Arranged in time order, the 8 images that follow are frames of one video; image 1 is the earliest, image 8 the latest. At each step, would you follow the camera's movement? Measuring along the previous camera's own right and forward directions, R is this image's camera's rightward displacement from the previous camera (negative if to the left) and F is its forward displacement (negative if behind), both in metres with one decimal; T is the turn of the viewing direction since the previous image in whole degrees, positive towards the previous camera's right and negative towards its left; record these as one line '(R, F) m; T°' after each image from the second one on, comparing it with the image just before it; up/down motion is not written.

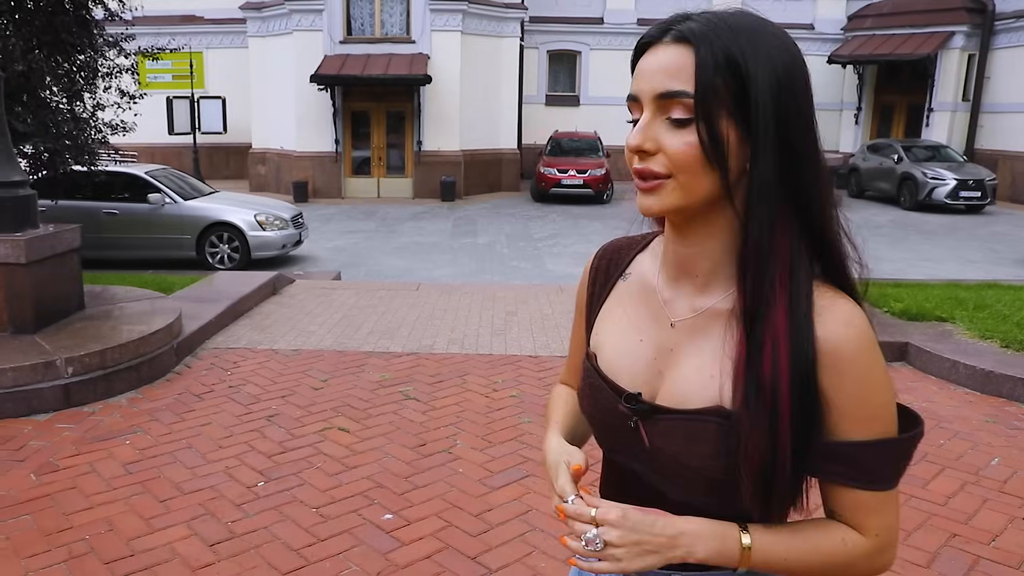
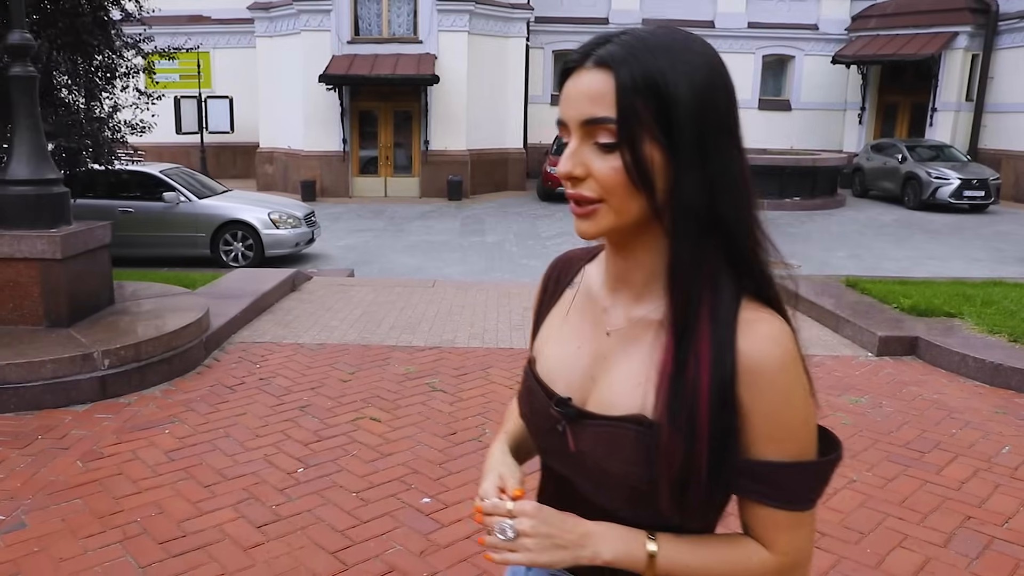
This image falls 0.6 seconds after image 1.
(-0.1, -0.2) m; 0°
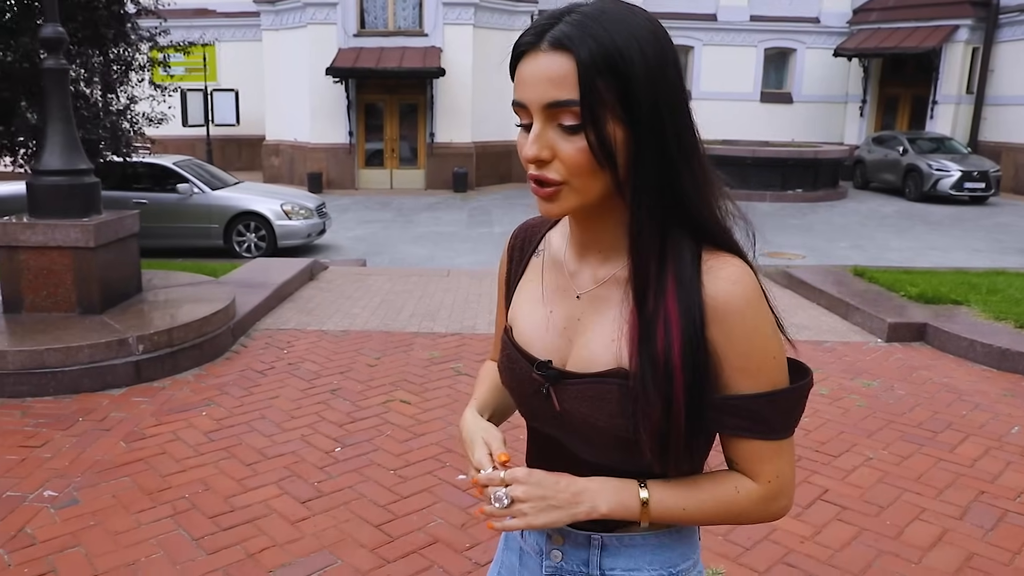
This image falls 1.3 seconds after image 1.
(-0.2, -0.2) m; 0°
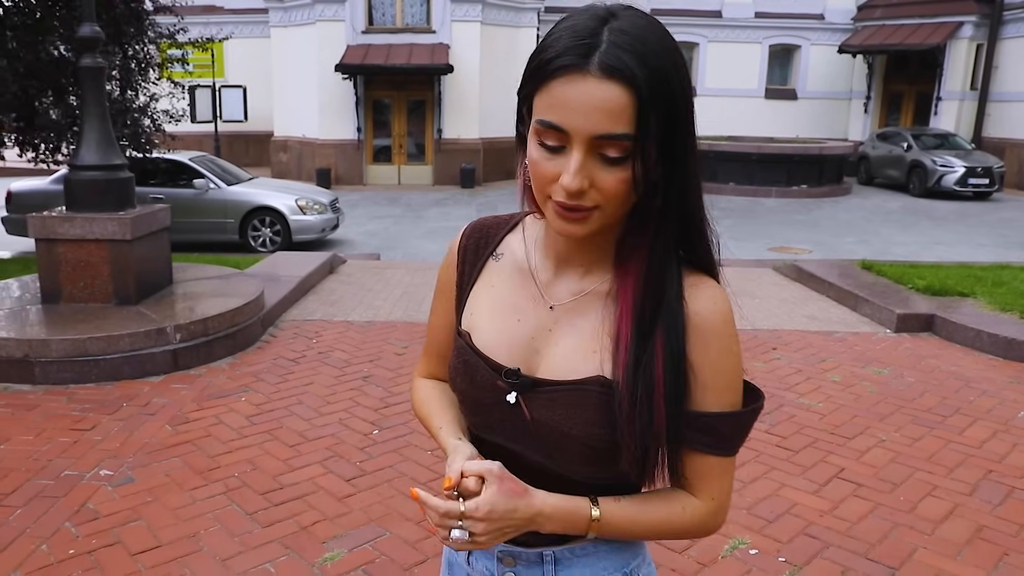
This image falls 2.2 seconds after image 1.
(-0.1, -0.2) m; 0°
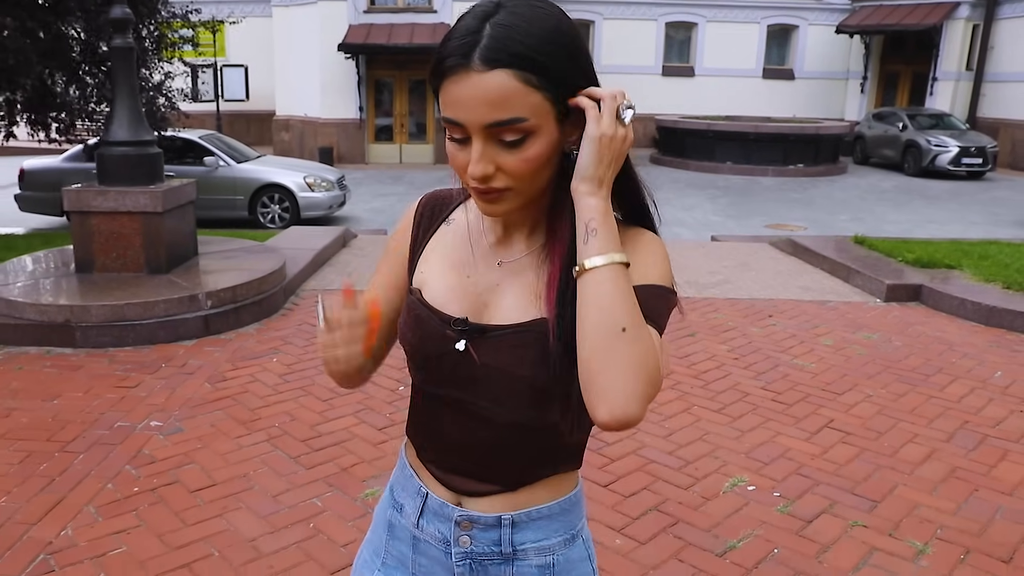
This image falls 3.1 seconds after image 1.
(-0.1, -0.4) m; 0°
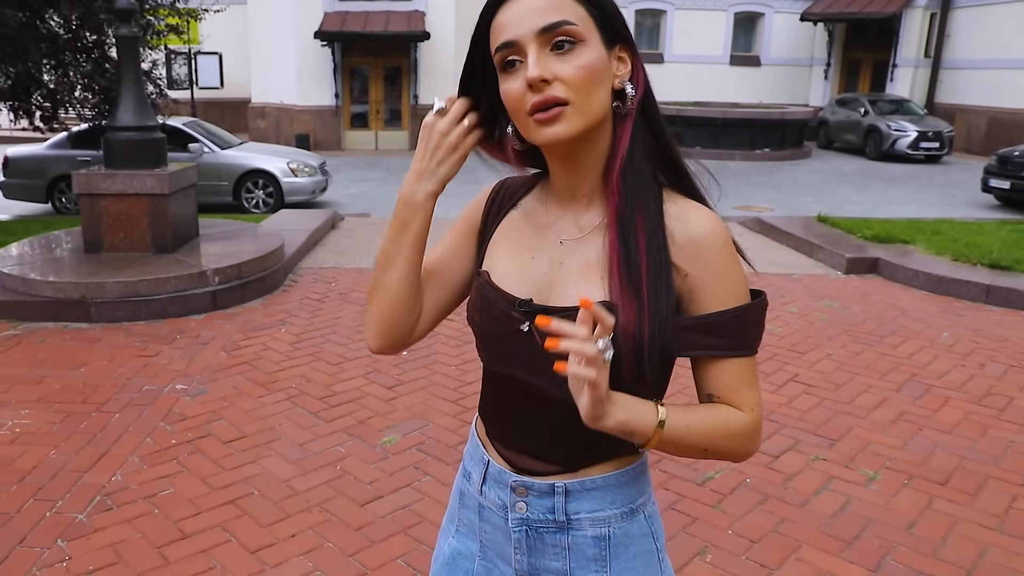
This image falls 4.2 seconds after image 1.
(-0.1, -0.4) m; +2°
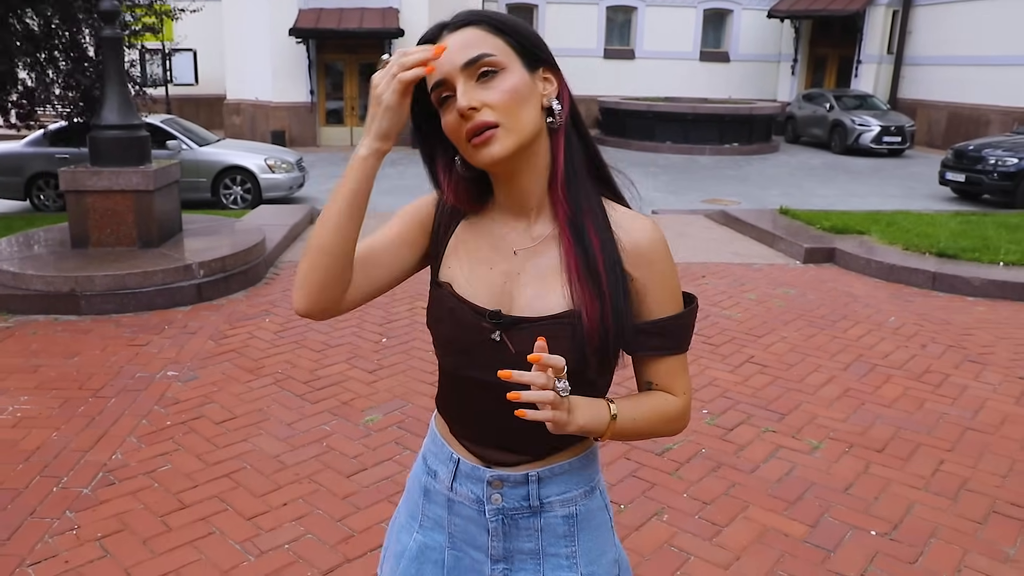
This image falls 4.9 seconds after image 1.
(0.0, -0.3) m; +2°
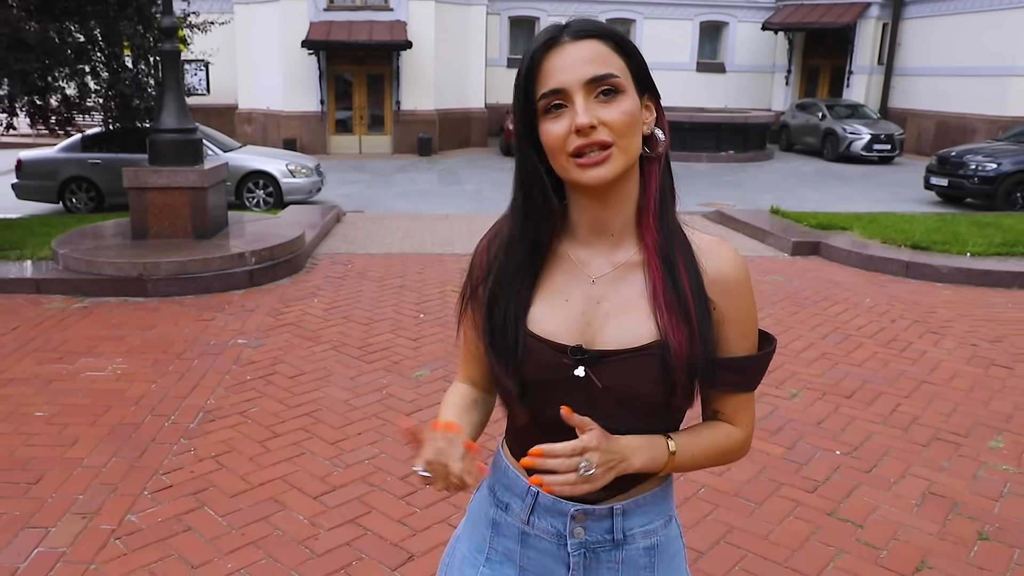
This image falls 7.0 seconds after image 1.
(-0.2, -0.8) m; 0°
